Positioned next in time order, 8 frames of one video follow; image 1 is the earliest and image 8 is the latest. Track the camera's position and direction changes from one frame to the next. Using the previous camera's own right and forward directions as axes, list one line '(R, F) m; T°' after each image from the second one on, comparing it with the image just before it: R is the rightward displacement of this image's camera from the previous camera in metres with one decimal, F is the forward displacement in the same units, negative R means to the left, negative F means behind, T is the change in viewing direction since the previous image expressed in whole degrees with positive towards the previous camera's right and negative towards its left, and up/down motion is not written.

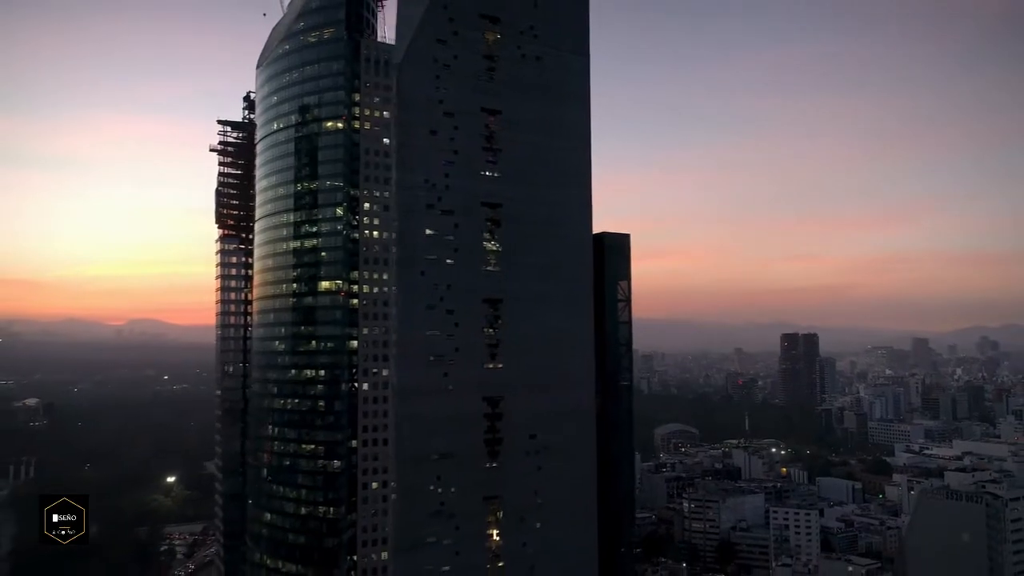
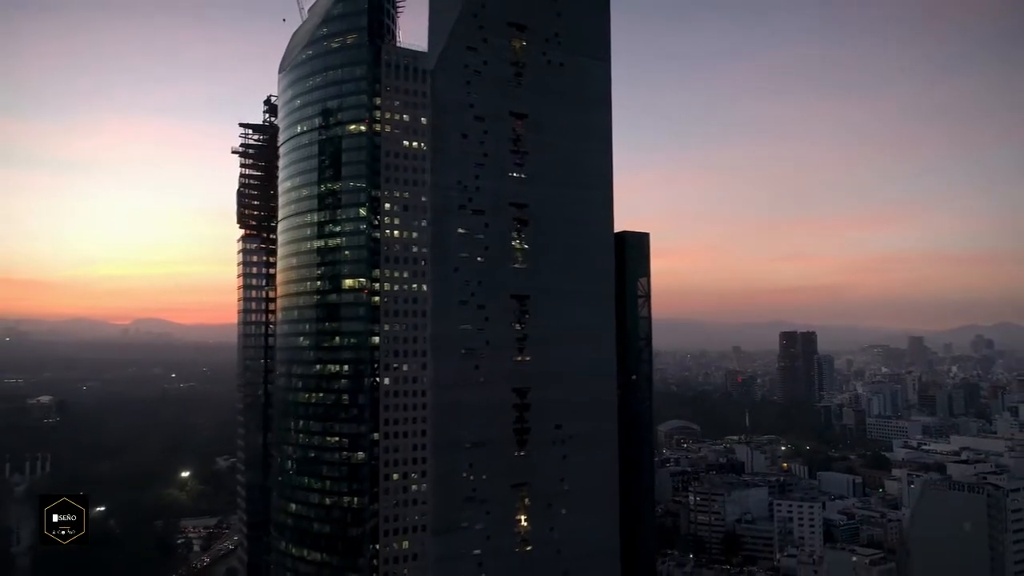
(-1.7, -1.9) m; 0°
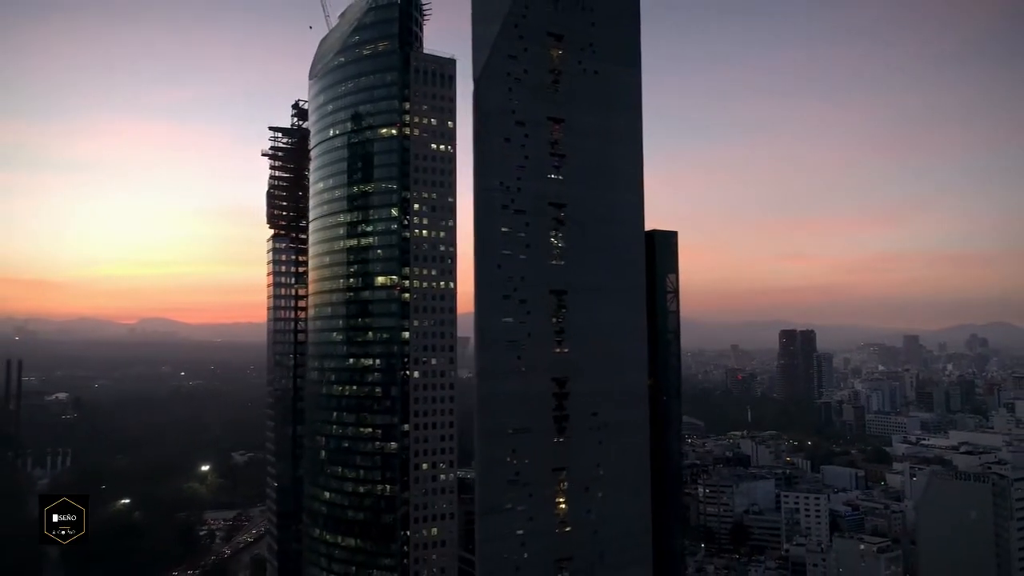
(-2.6, -2.5) m; 0°
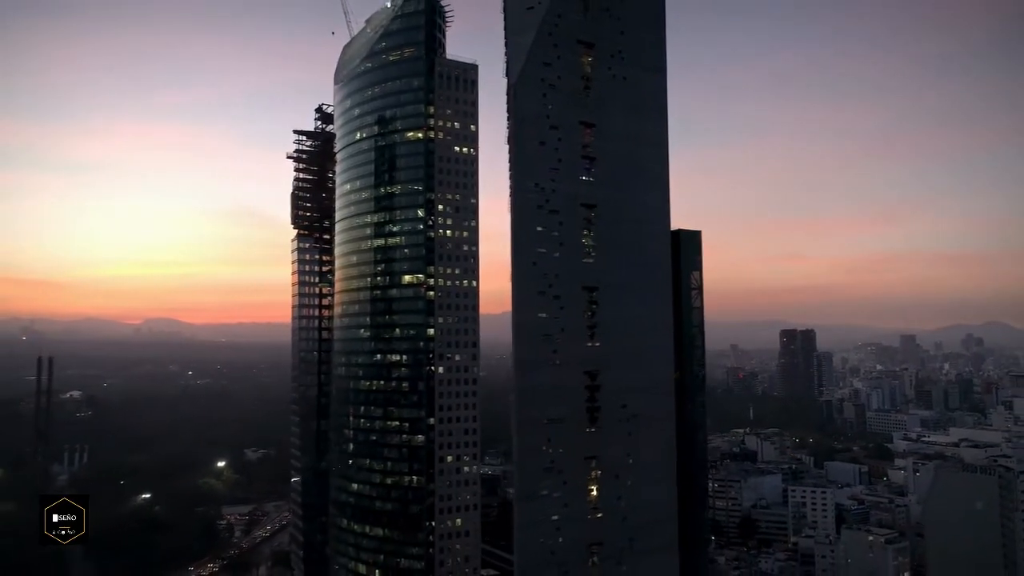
(-2.3, -2.0) m; 0°
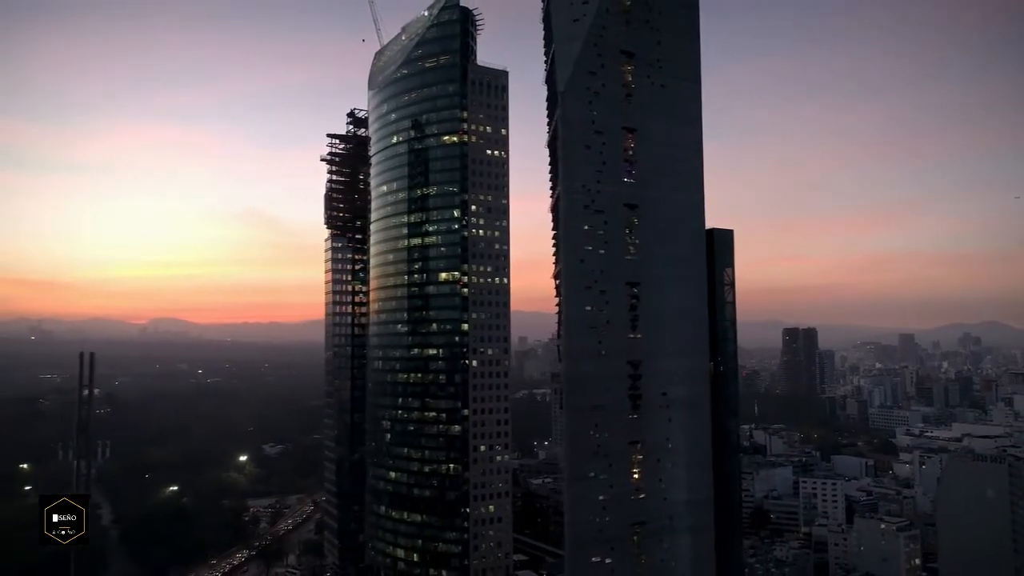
(-3.3, -2.7) m; 0°
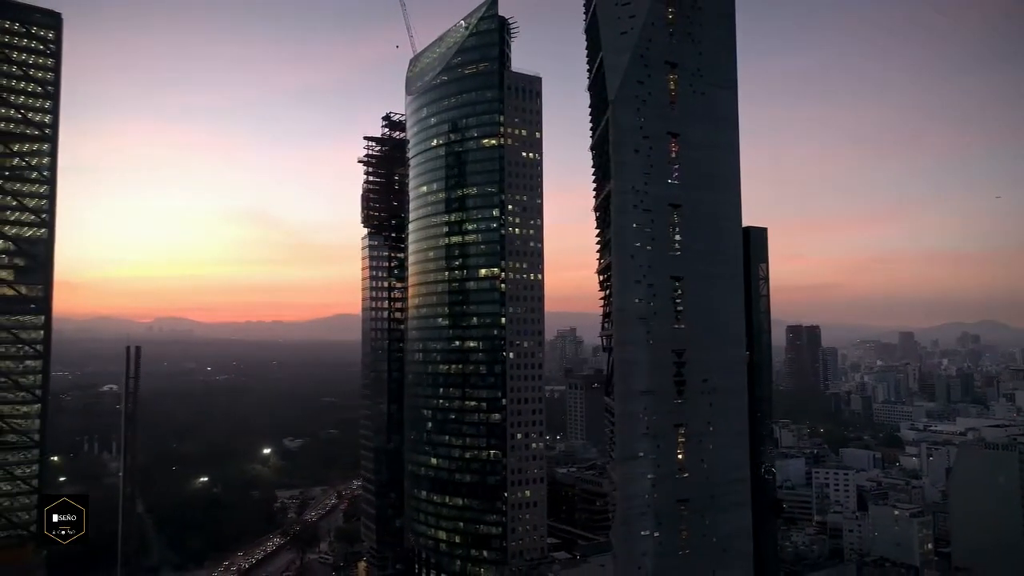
(-3.9, -3.3) m; 0°
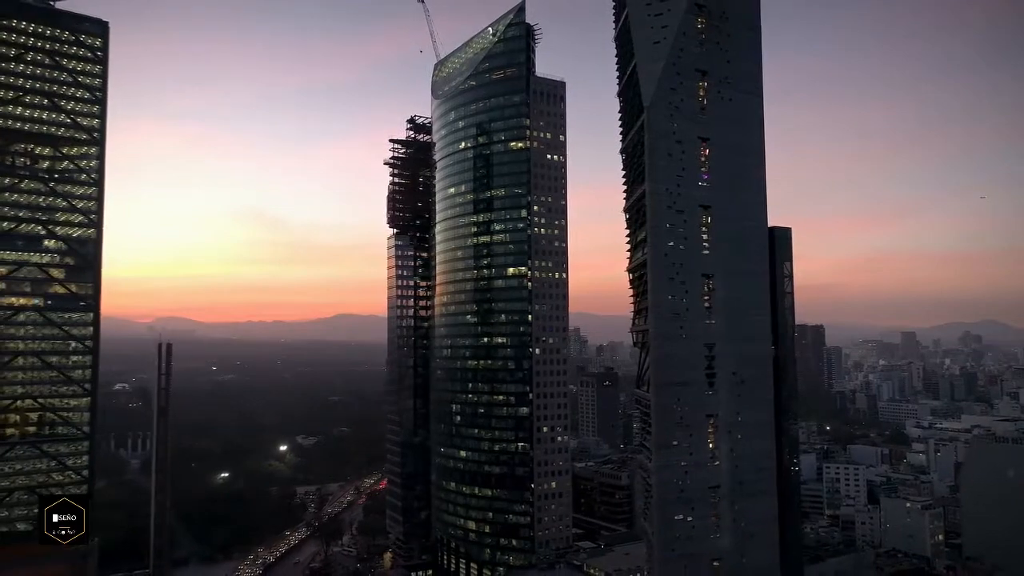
(-2.8, -2.3) m; 0°
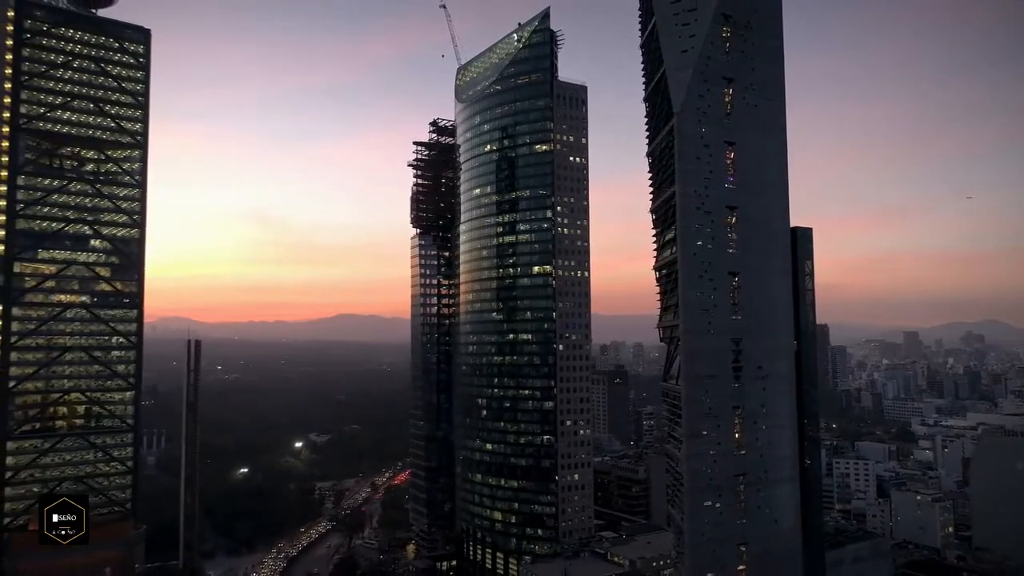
(-2.6, -2.2) m; 0°
